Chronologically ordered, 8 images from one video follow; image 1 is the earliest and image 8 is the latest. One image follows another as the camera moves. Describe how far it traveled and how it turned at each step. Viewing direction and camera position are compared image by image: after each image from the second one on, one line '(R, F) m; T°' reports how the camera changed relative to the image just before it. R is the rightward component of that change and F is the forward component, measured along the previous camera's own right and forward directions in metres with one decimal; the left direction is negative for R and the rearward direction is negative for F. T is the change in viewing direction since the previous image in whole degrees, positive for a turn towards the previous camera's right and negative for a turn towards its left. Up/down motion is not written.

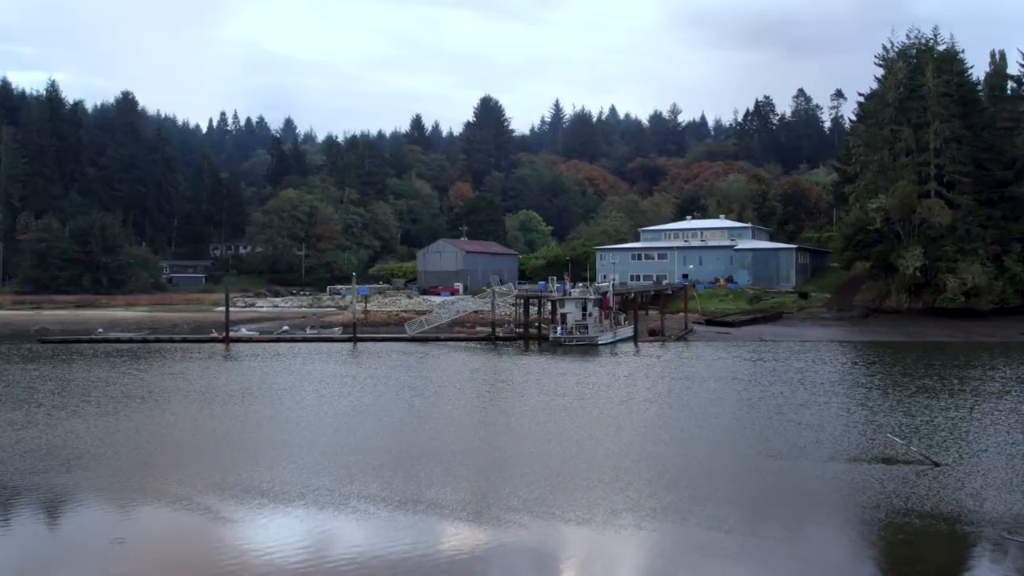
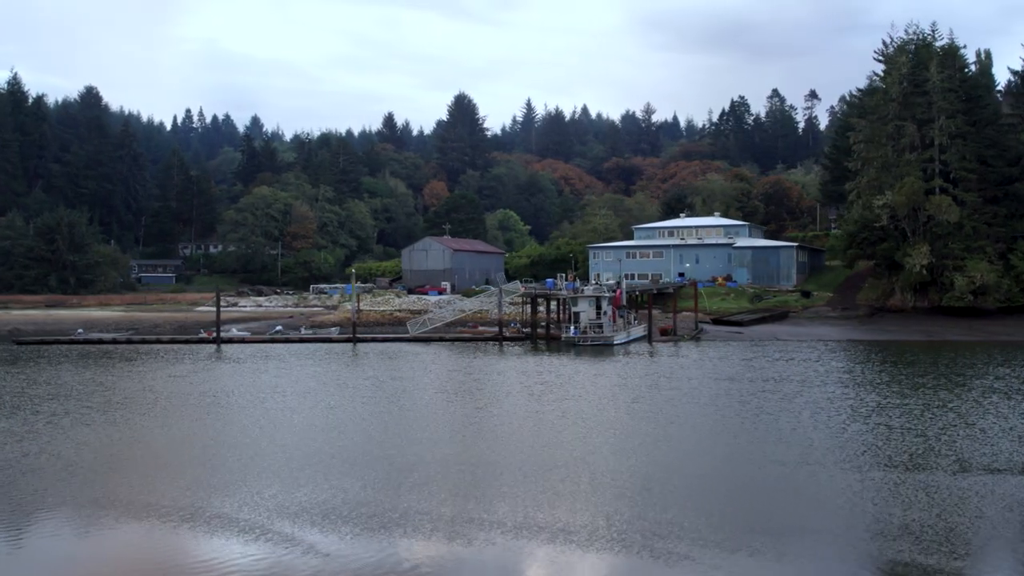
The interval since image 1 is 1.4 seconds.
(-2.2, +2.2) m; +2°
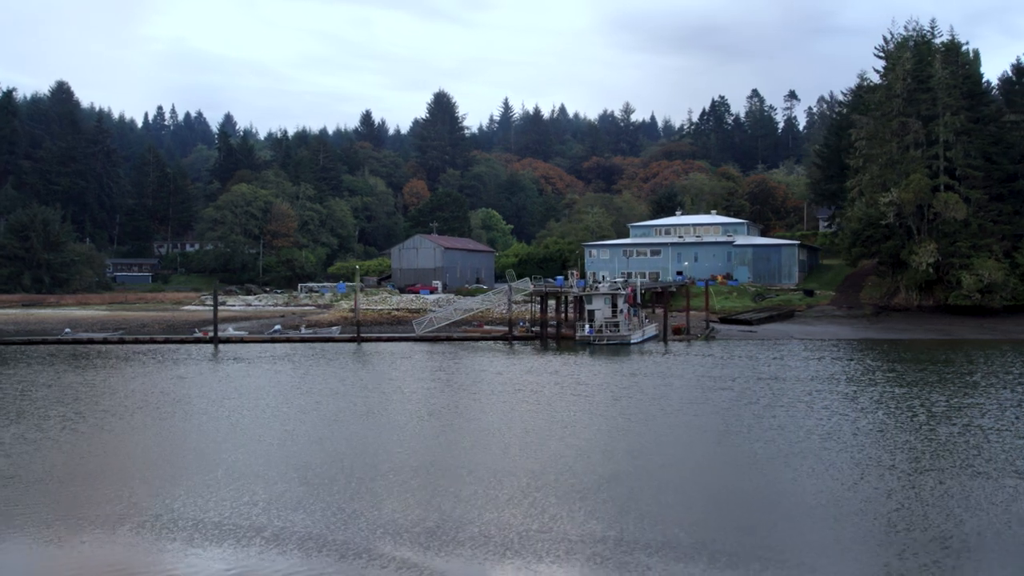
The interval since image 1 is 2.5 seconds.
(-1.9, +1.6) m; +2°
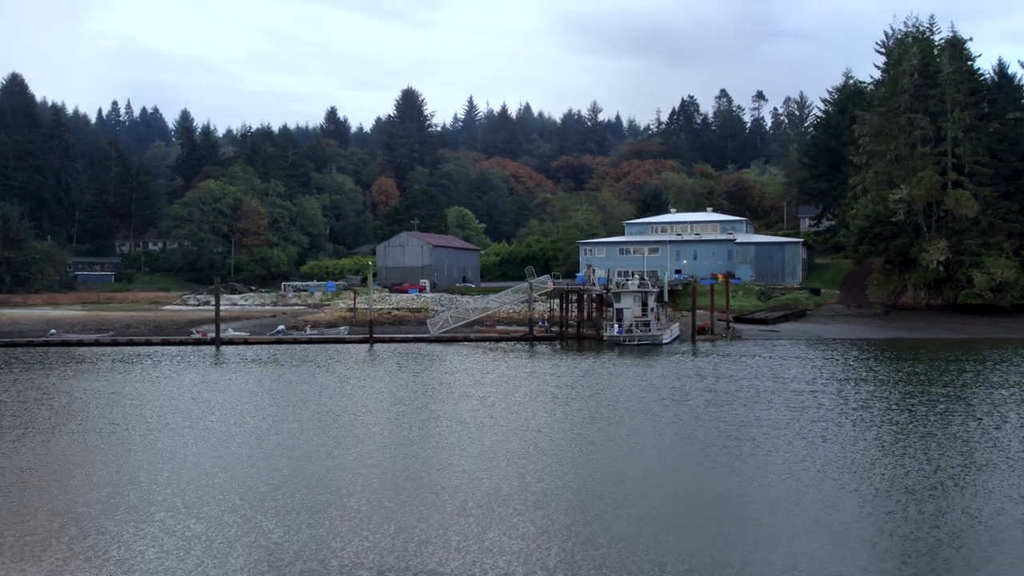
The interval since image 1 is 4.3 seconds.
(-3.1, +2.3) m; +3°
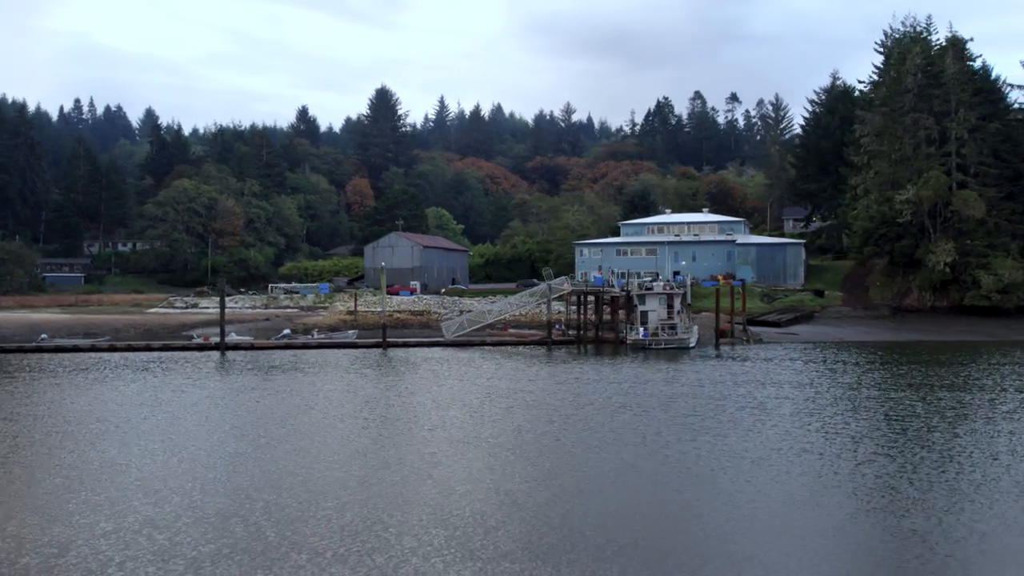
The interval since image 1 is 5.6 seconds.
(-2.4, +1.6) m; +2°
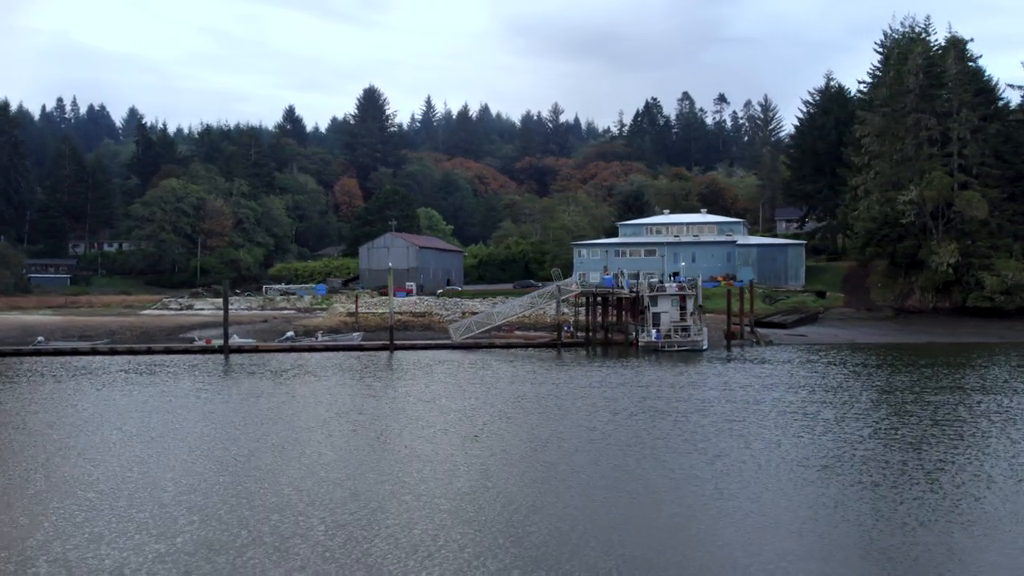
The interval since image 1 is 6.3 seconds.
(-1.1, +0.7) m; +1°
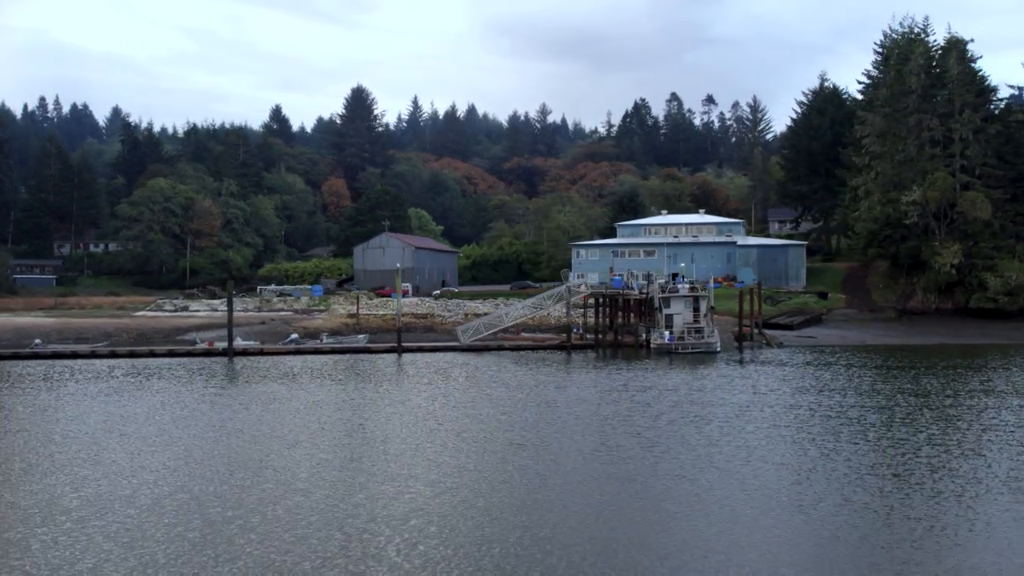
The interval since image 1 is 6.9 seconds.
(-1.1, +0.7) m; +1°
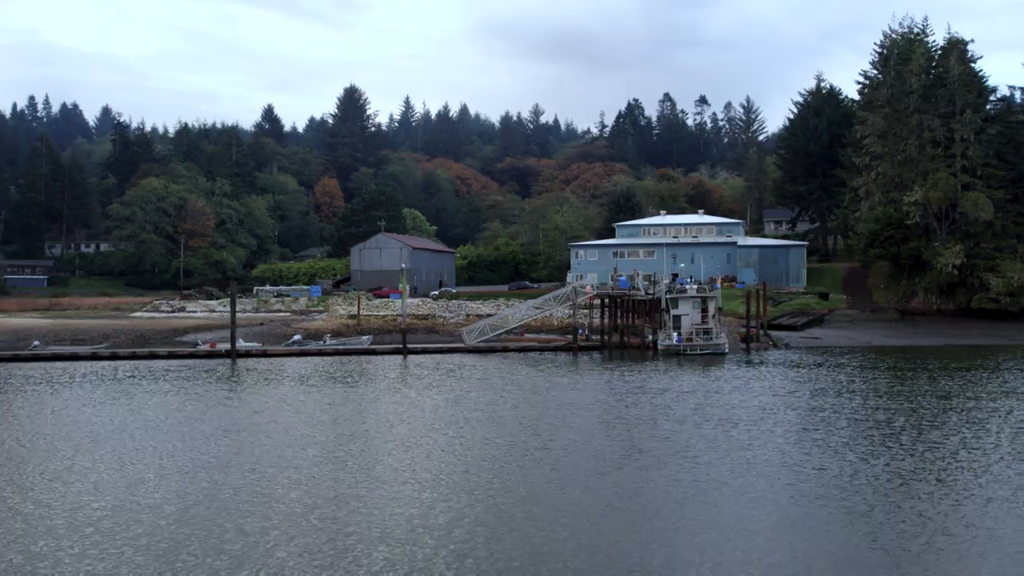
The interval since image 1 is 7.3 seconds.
(-0.7, +0.4) m; +1°
